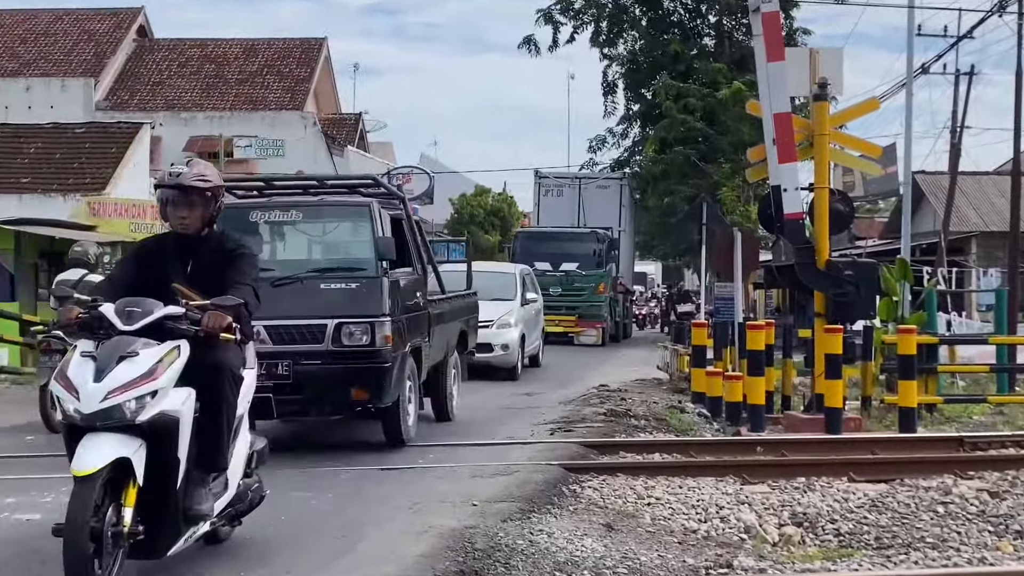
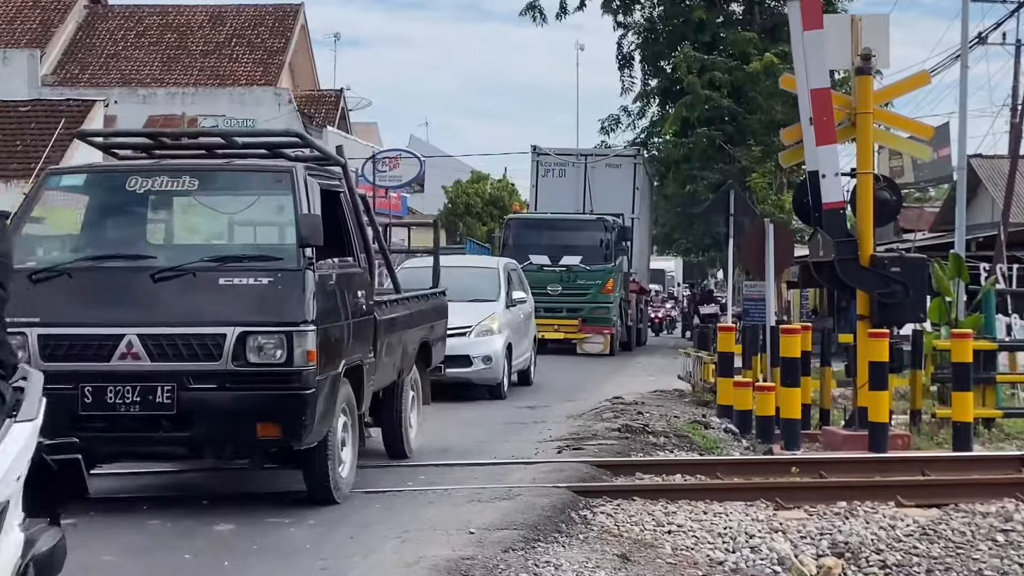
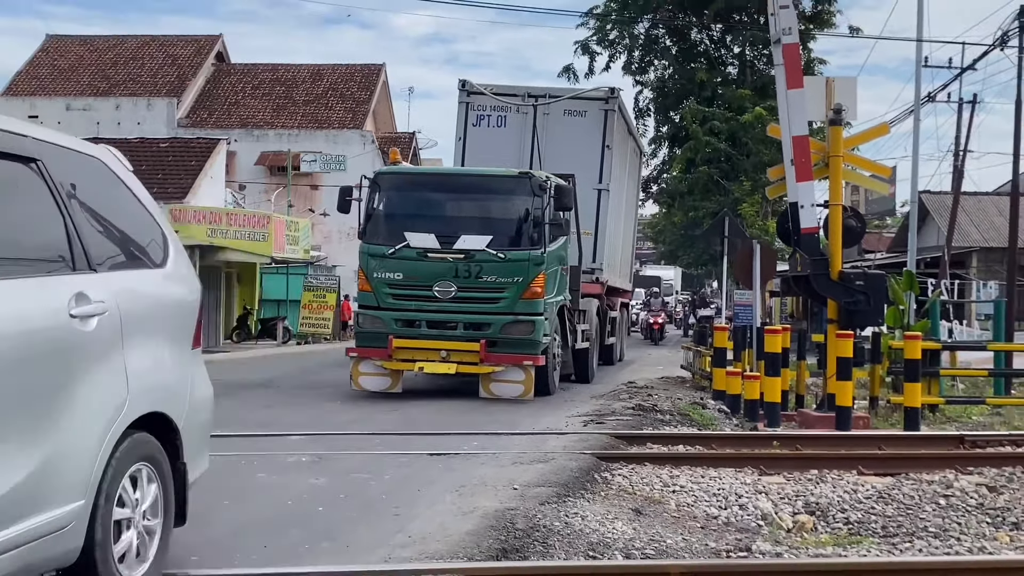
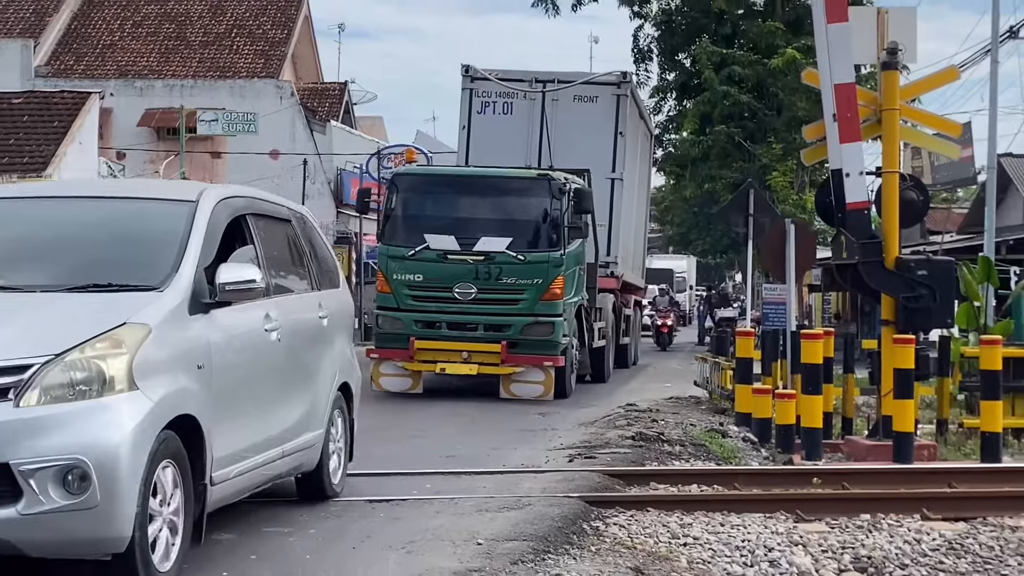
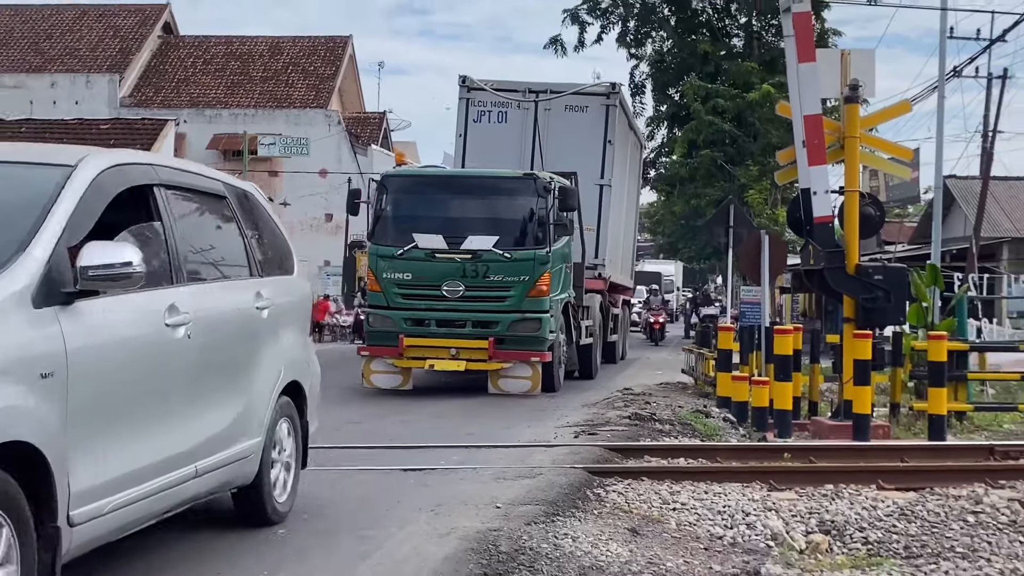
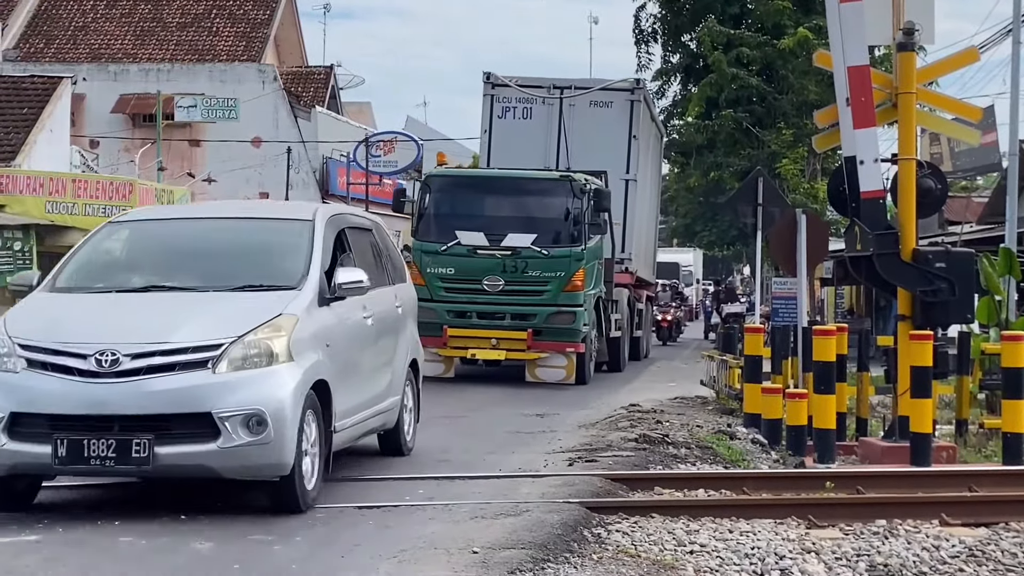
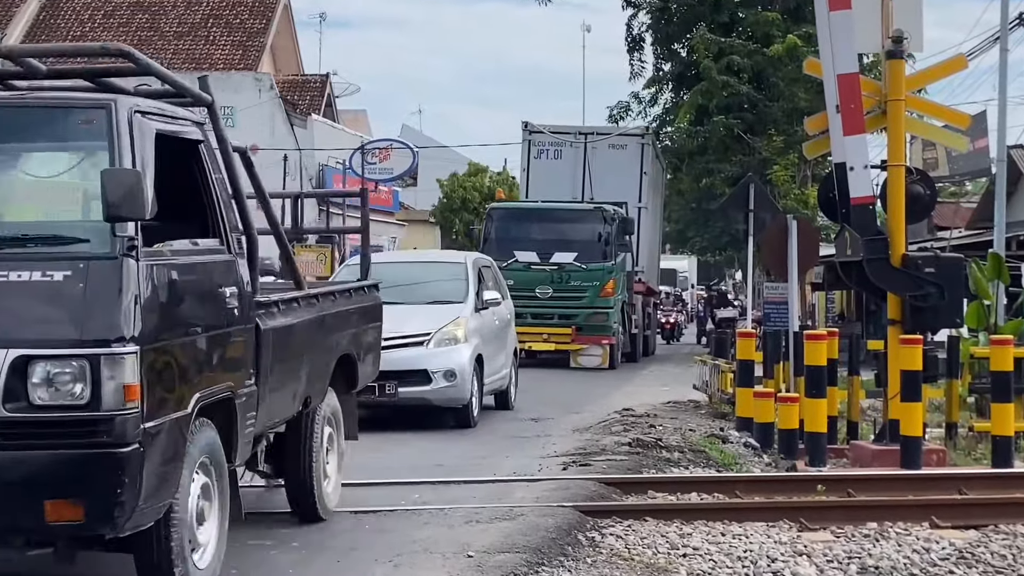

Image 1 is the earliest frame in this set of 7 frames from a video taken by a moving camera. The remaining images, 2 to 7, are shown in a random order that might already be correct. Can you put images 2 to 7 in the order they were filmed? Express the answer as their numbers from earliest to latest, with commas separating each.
2, 7, 6, 4, 5, 3
